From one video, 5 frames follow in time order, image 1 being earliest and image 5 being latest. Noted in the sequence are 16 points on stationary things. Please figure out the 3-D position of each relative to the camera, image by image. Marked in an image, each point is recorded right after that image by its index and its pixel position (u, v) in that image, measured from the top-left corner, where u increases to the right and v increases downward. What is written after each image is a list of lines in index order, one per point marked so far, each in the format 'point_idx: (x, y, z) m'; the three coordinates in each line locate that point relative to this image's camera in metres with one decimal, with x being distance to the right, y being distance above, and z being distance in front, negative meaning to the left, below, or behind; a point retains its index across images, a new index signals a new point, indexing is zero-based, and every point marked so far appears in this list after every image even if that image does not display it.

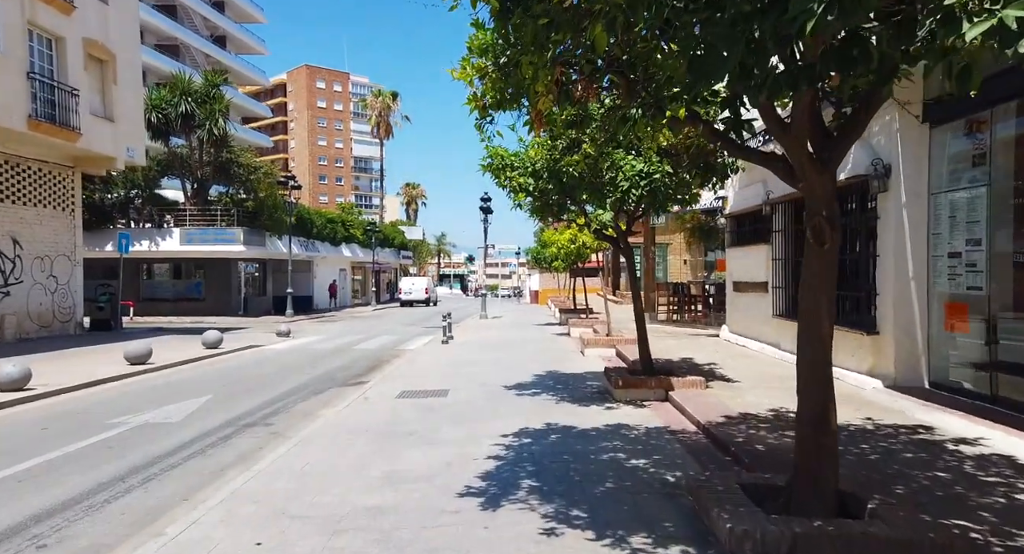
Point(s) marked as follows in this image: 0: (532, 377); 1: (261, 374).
0: (+0.4, -2.0, +11.6) m
1: (-5.6, -2.1, +12.8) m
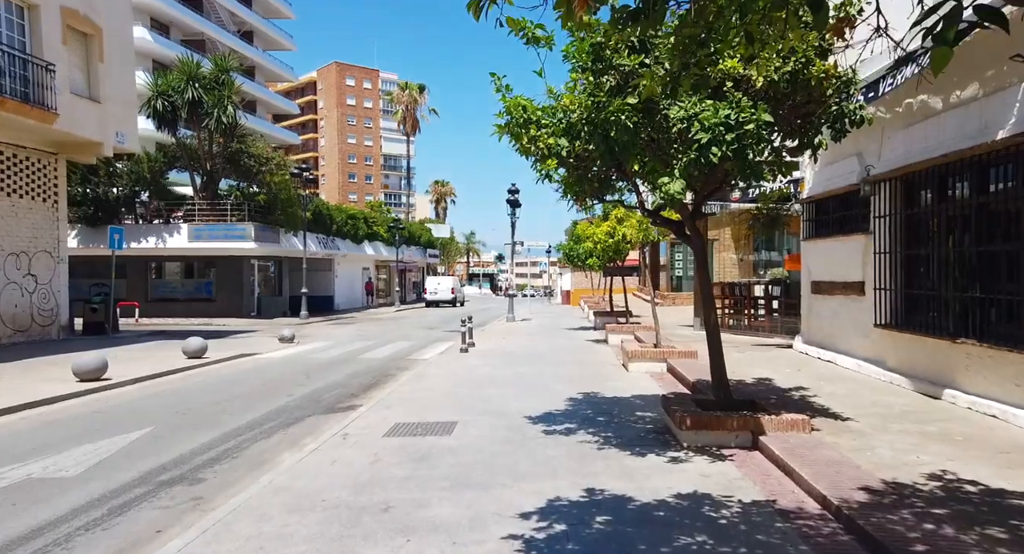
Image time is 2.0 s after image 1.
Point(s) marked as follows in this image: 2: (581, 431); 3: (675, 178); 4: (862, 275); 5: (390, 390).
0: (+0.8, -2.0, +9.0) m
1: (-5.1, -2.1, +10.6) m
2: (+0.9, -2.0, +7.5) m
3: (+1.6, +1.0, +5.7) m
4: (+6.4, 0.0, +10.5) m
5: (-2.2, -2.0, +10.4) m
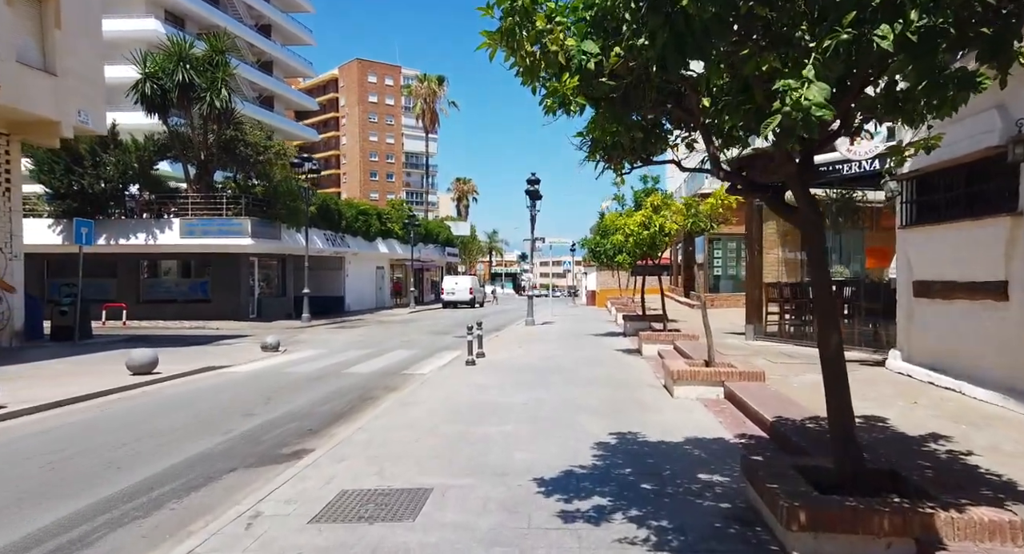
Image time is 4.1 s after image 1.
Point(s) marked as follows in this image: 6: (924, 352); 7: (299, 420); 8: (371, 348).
0: (+0.9, -2.0, +6.4) m
1: (-4.9, -2.0, +8.2) m
2: (+0.9, -2.0, +4.8) m
3: (+1.5, +1.0, +3.0) m
4: (+6.5, +0.1, +7.6) m
5: (-2.1, -2.0, +7.9) m
6: (+6.7, -1.2, +9.4) m
7: (-3.1, -2.1, +8.4) m
8: (-4.4, -2.2, +17.8) m
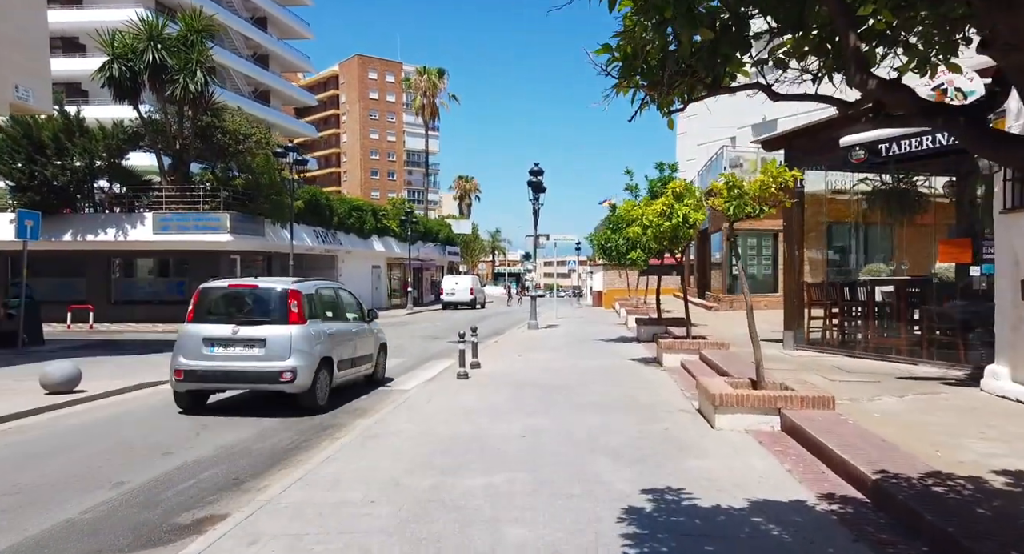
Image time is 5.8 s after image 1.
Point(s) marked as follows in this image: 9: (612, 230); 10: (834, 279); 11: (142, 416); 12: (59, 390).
0: (+0.8, -1.9, +4.3) m
1: (-5.0, -2.0, +6.2) m
2: (+0.8, -1.9, +2.8) m
3: (+1.4, +1.0, +0.9) m
4: (+6.4, +0.1, +5.5) m
5: (-2.1, -2.0, +5.8) m
6: (+6.6, -1.2, +7.4) m
7: (-3.1, -2.0, +6.3) m
8: (-4.3, -2.2, +15.8) m
9: (+3.3, +1.5, +19.3) m
10: (+7.2, -0.1, +13.1) m
11: (-5.5, -2.0, +8.5) m
12: (-7.2, -1.8, +9.3) m
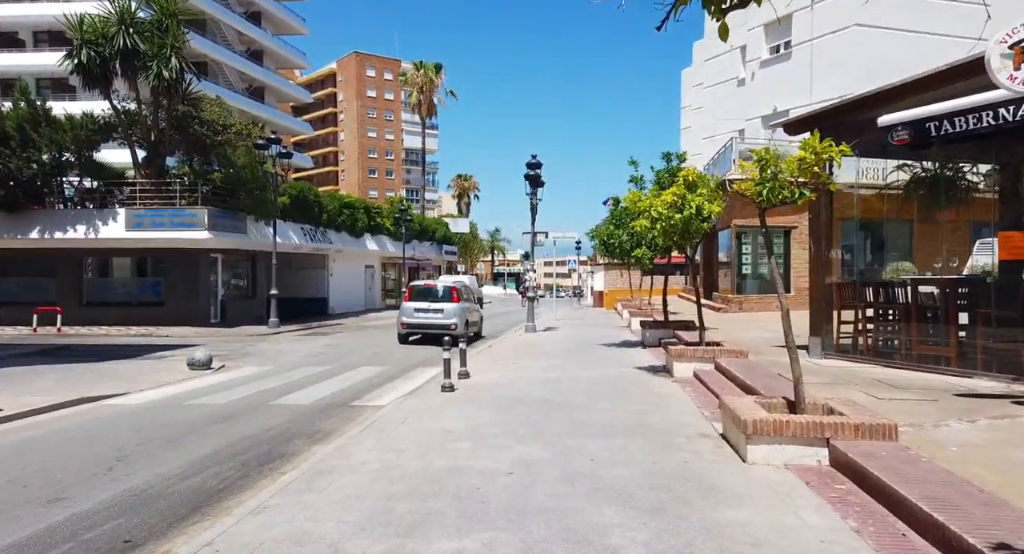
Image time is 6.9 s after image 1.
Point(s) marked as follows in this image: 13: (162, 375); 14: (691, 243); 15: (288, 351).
0: (+0.7, -1.9, +2.9) m
1: (-5.2, -2.0, +4.8) m
2: (+0.6, -1.9, +1.4) m
3: (+1.3, +1.0, -0.5) m
4: (+6.3, +0.1, +4.2) m
5: (-2.3, -2.0, +4.4) m
6: (+6.5, -1.2, +6.0) m
7: (-3.3, -2.0, +4.9) m
8: (-4.5, -2.2, +14.4) m
9: (+3.2, +1.6, +17.9) m
10: (+7.1, 0.0, +11.7) m
11: (-5.6, -2.0, +7.1) m
12: (-7.4, -1.8, +7.9) m
13: (-7.2, -2.0, +12.0) m
14: (+4.0, +0.8, +12.7) m
15: (-6.4, -2.1, +16.7) m
